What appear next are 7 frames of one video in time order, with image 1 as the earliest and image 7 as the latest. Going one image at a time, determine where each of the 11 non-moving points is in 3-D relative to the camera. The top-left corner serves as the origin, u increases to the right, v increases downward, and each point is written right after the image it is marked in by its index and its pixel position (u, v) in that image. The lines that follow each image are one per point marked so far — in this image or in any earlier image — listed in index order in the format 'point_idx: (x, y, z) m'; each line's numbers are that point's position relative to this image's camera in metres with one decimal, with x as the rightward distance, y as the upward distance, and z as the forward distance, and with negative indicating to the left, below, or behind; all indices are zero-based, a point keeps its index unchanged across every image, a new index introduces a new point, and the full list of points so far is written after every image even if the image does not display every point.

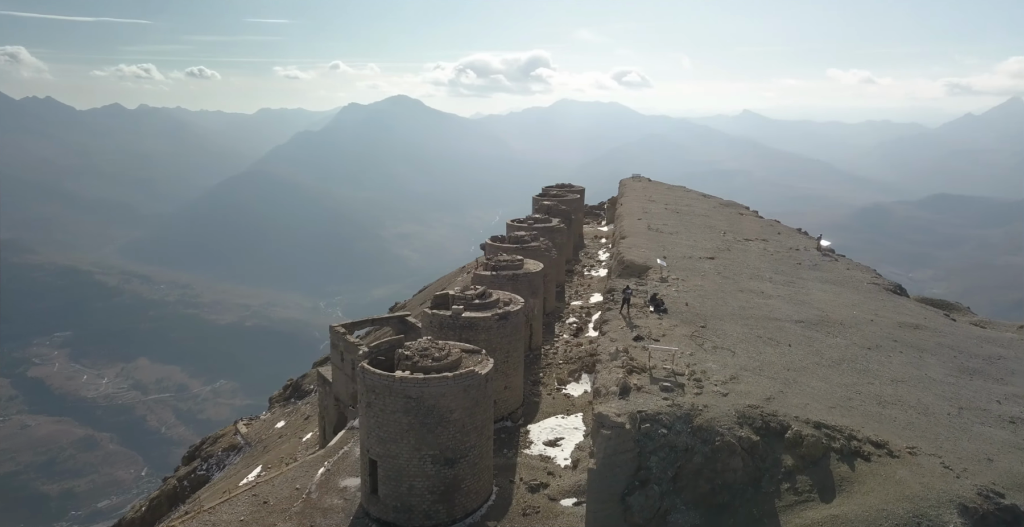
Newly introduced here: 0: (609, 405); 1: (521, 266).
0: (+1.3, -1.9, +9.5) m
1: (+0.2, -0.1, +18.6) m
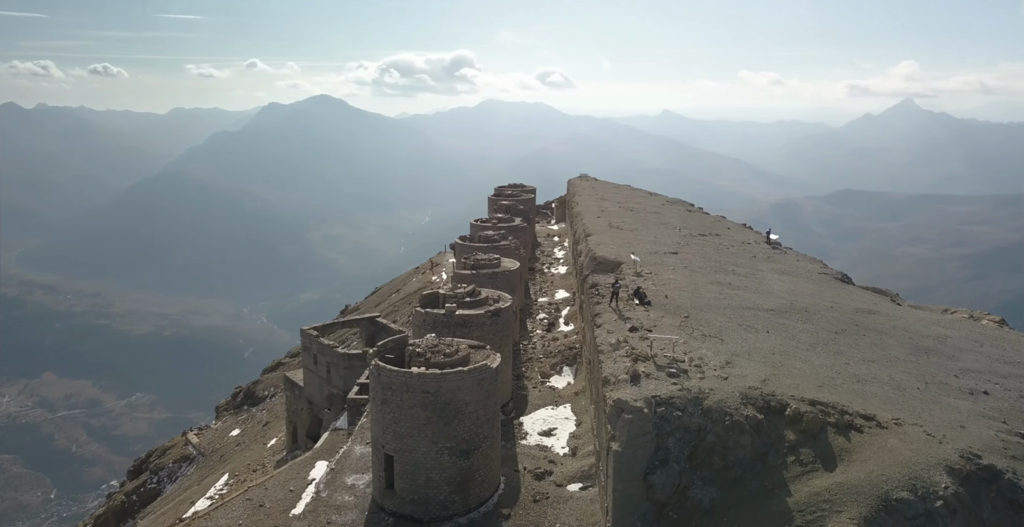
0: (+1.6, -1.8, +10.1) m
1: (-0.4, 0.0, +19.1) m
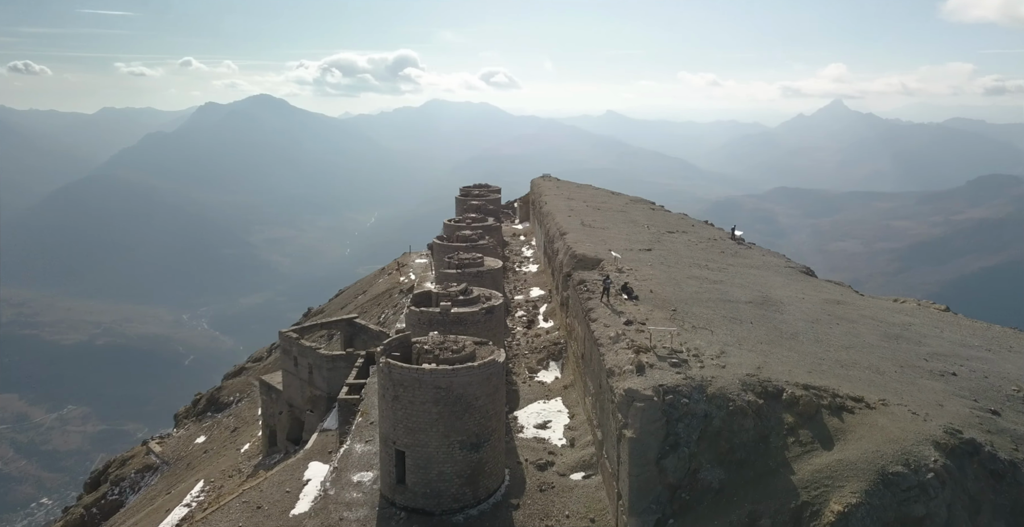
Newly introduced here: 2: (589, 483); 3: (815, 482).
0: (+1.8, -1.7, +10.6) m
1: (-0.8, 0.0, +19.4) m
2: (+1.3, -3.7, +12.2) m
3: (+3.9, -2.8, +9.3) m
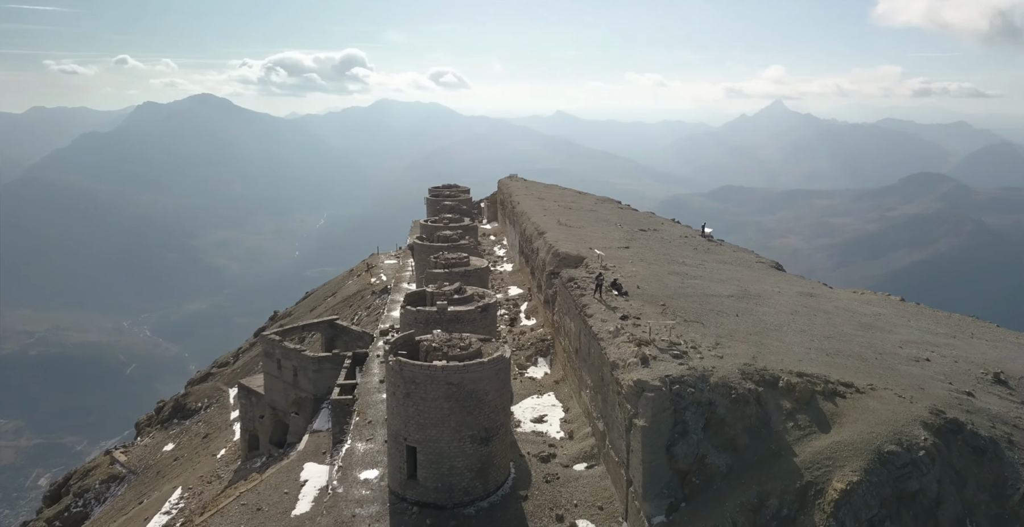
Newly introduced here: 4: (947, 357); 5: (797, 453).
0: (+1.9, -1.7, +11.1) m
1: (-1.2, 0.0, +19.7) m
2: (+1.4, -3.7, +12.6) m
3: (+4.2, -2.7, +9.9) m
4: (+8.6, -1.8, +14.4) m
5: (+4.0, -2.7, +10.2) m
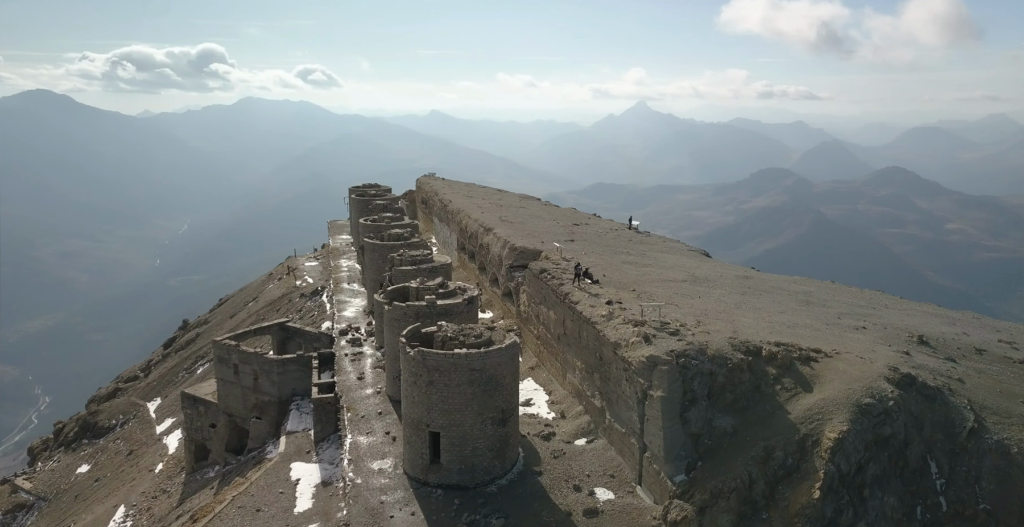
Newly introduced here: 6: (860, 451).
0: (+2.3, -1.5, +12.2) m
1: (-2.3, +0.1, +20.2) m
2: (+1.6, -3.5, +13.6) m
3: (+4.7, -2.4, +11.4) m
4: (+8.4, -1.4, +16.5) m
5: (+4.5, -2.4, +11.7) m
6: (+5.3, -2.9, +11.0) m
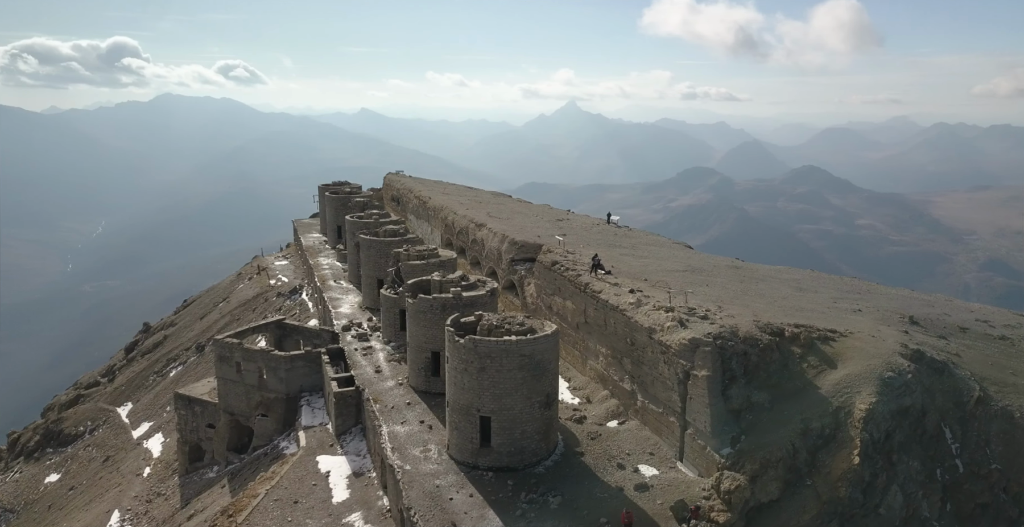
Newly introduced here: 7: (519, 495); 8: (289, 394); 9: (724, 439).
0: (+3.1, -1.3, +12.9) m
1: (-2.2, +0.3, +20.5) m
2: (+2.3, -3.2, +14.3) m
3: (+5.6, -2.2, +12.4) m
4: (+8.8, -1.1, +17.7) m
5: (+5.3, -2.1, +12.6) m
6: (+6.2, -2.6, +12.0) m
7: (+0.1, -3.9, +12.1) m
8: (-6.1, -3.6, +19.8) m
9: (+3.5, -3.0, +12.1) m
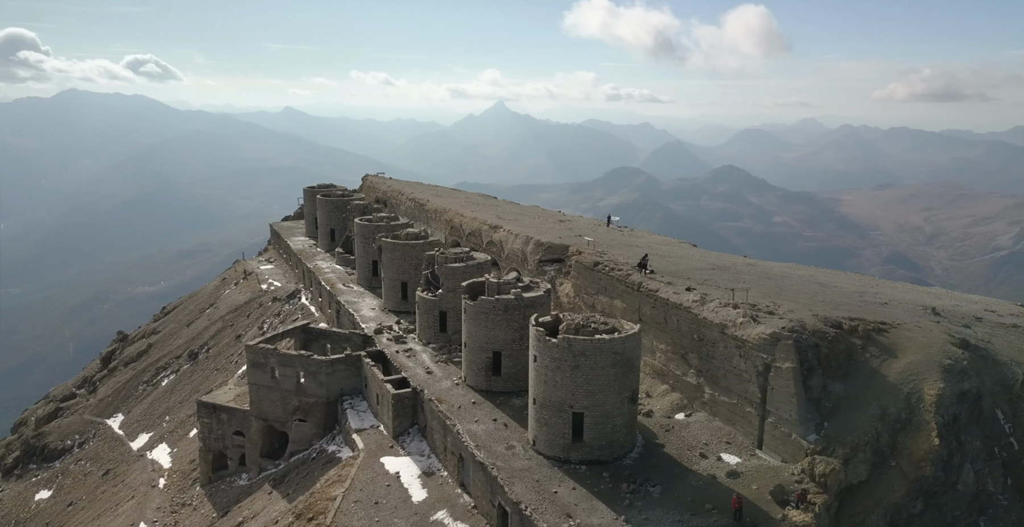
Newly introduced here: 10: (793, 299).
0: (+4.7, -1.2, +13.7) m
1: (-1.2, +0.2, +20.8) m
2: (+3.8, -3.2, +14.9) m
3: (+7.3, -2.1, +13.3) m
4: (+10.0, -1.0, +19.0) m
5: (+7.0, -2.1, +13.5) m
6: (+8.0, -2.5, +13.0) m
7: (+1.9, -3.9, +12.6) m
8: (-5.0, -3.7, +19.8) m
9: (+5.2, -2.9, +12.9) m
10: (+6.7, -0.8, +17.0) m
